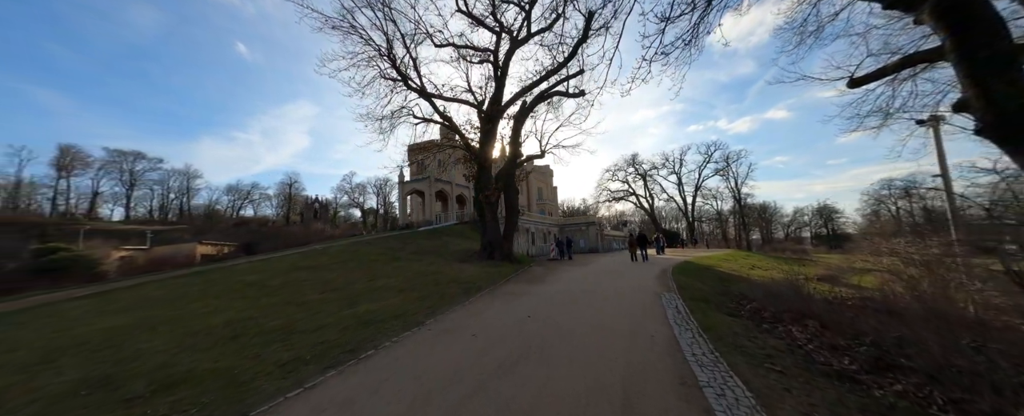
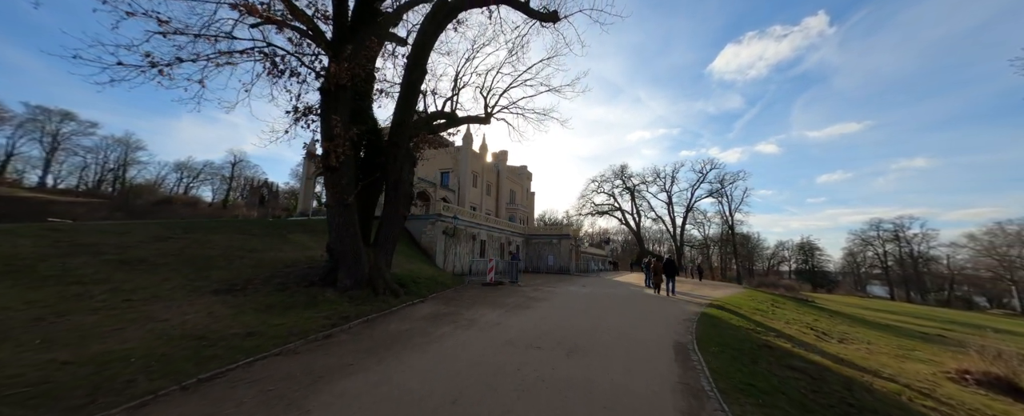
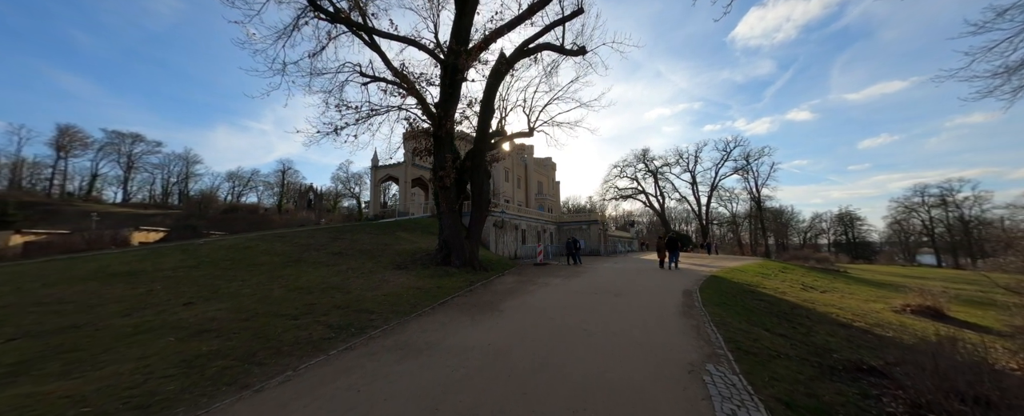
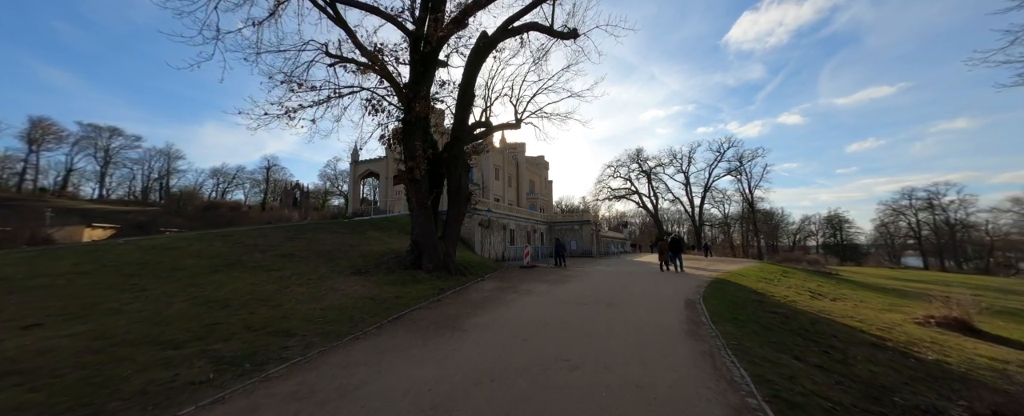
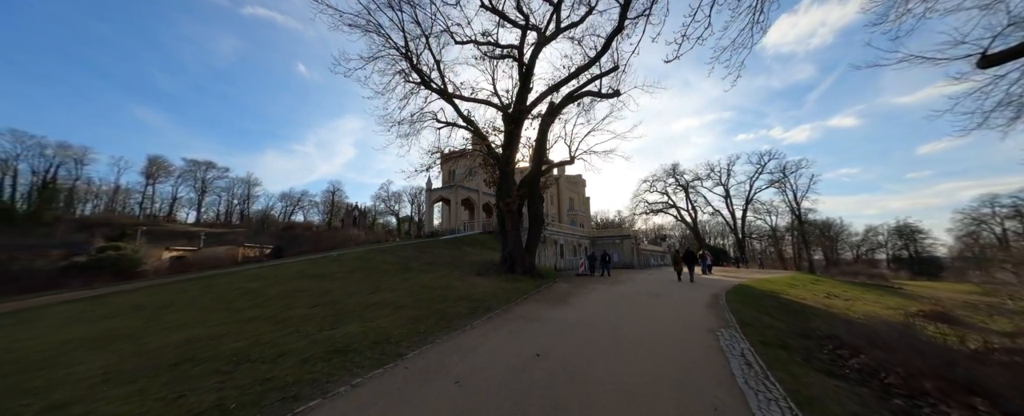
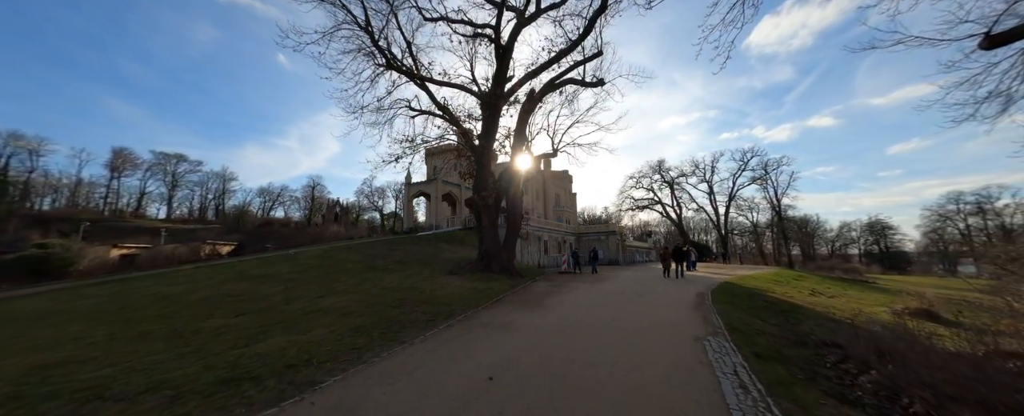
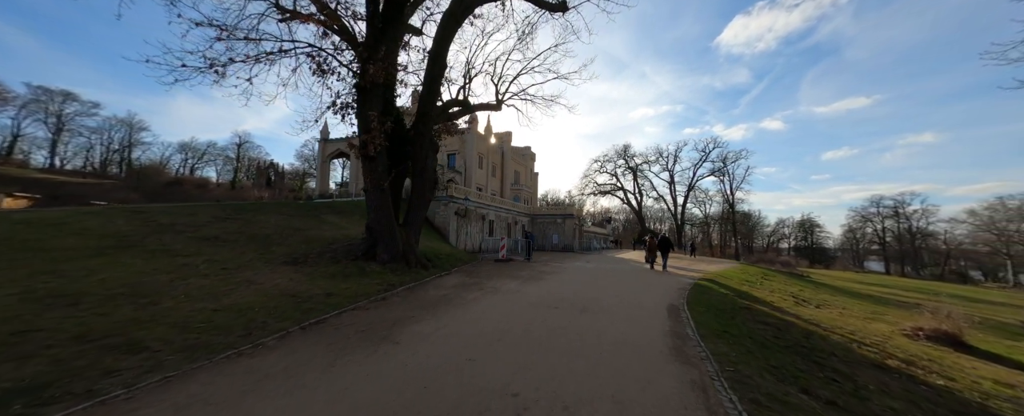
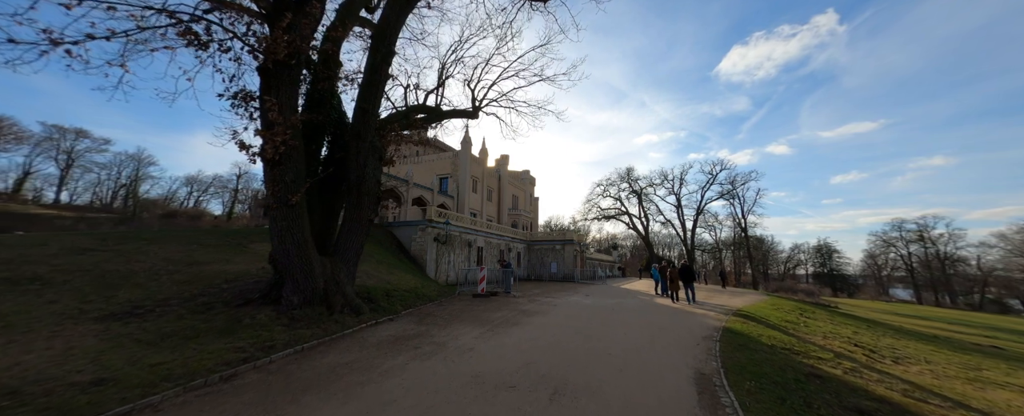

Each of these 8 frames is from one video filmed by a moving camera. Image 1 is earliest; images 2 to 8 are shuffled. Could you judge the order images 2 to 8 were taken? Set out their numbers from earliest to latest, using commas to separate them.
5, 6, 3, 4, 7, 2, 8
